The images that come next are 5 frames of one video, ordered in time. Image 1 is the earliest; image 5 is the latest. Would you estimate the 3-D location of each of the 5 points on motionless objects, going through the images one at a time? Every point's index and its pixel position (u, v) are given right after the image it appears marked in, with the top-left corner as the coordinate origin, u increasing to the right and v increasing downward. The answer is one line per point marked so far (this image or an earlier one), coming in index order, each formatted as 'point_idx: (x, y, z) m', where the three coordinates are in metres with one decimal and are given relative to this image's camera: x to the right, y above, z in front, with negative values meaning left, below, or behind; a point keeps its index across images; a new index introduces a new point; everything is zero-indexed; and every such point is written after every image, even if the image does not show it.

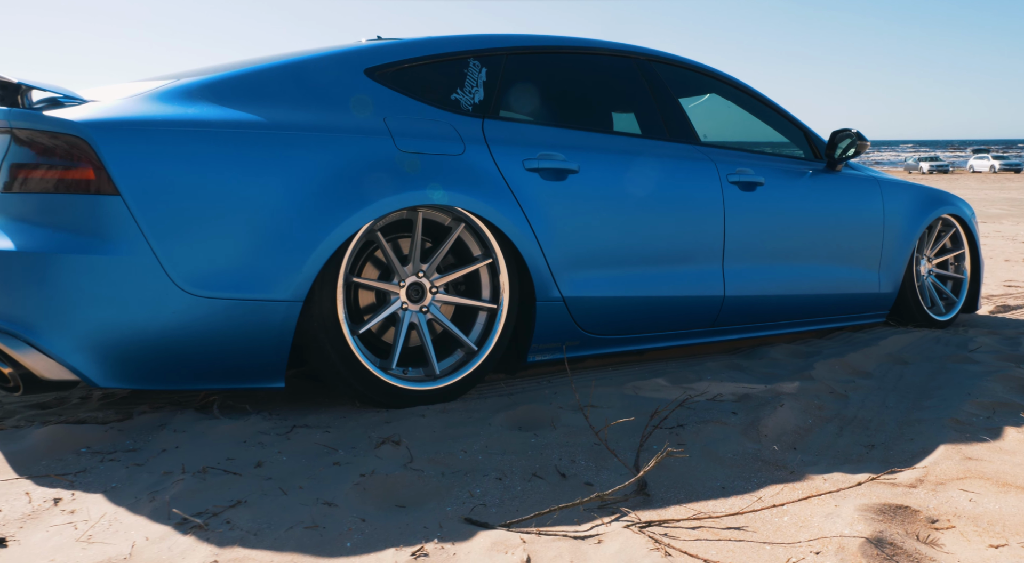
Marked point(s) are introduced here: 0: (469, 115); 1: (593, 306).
0: (-0.2, +0.6, +3.3) m
1: (+0.3, -0.1, +3.5) m
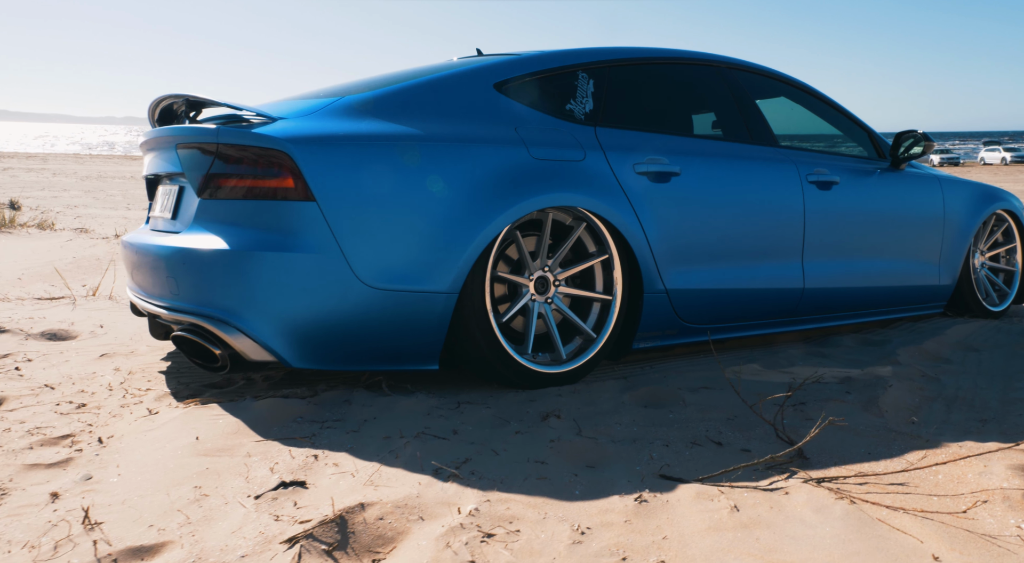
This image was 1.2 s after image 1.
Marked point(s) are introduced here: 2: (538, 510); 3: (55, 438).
0: (+0.3, +0.7, +3.6) m
1: (+0.8, -0.1, +3.8) m
2: (+0.1, -0.5, +1.7) m
3: (-1.3, -0.4, +2.3) m
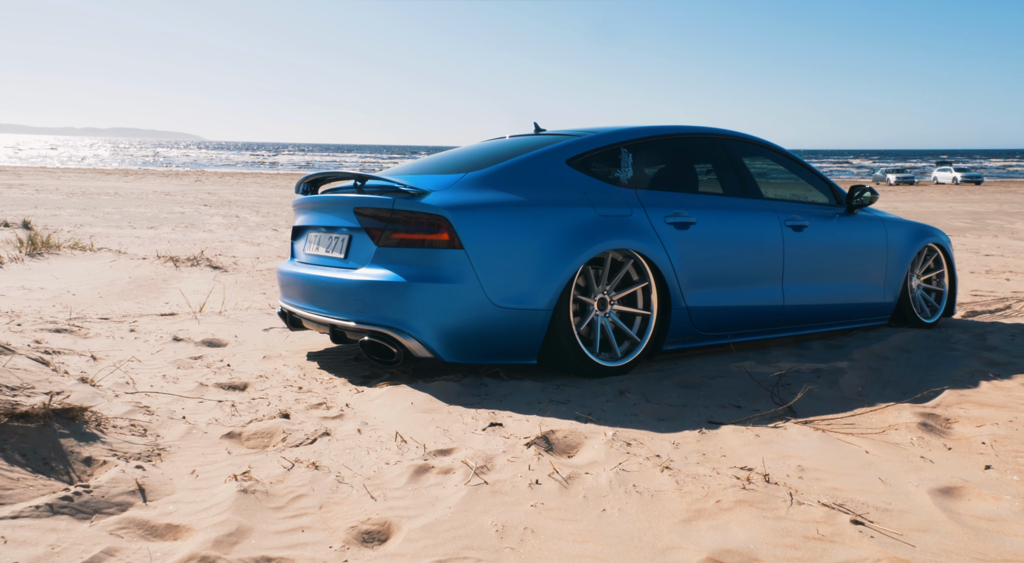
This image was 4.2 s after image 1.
0: (+0.7, +0.6, +4.9) m
1: (+1.2, -0.2, +5.2) m
2: (+0.5, -0.6, +3.0) m
3: (-0.8, -0.5, +3.6) m
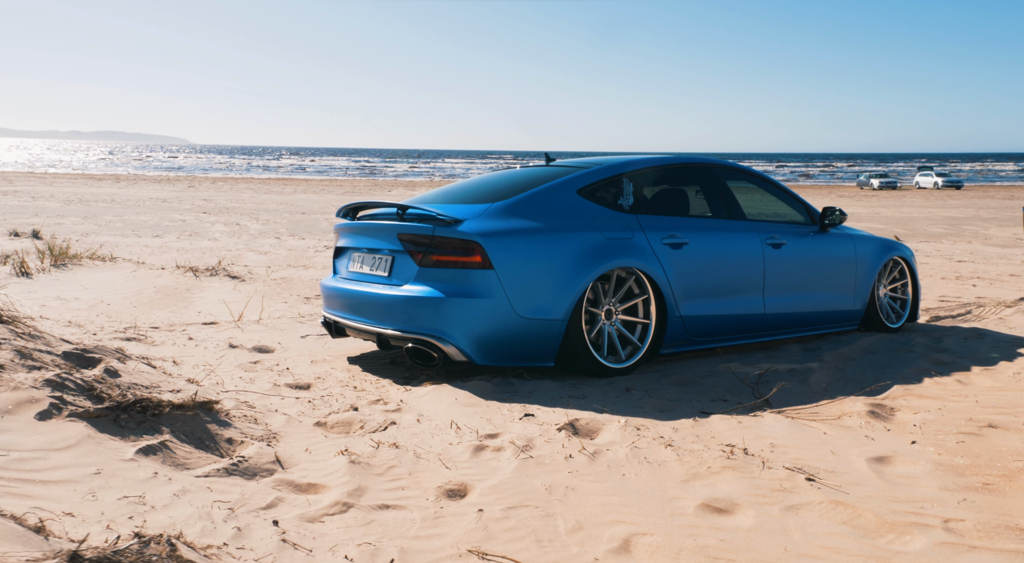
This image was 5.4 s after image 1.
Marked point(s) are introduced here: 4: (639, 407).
0: (+0.8, +0.5, +5.7) m
1: (+1.3, -0.3, +5.9) m
2: (+0.6, -0.6, +3.8) m
3: (-0.7, -0.6, +4.3) m
4: (+0.6, -0.6, +4.2) m
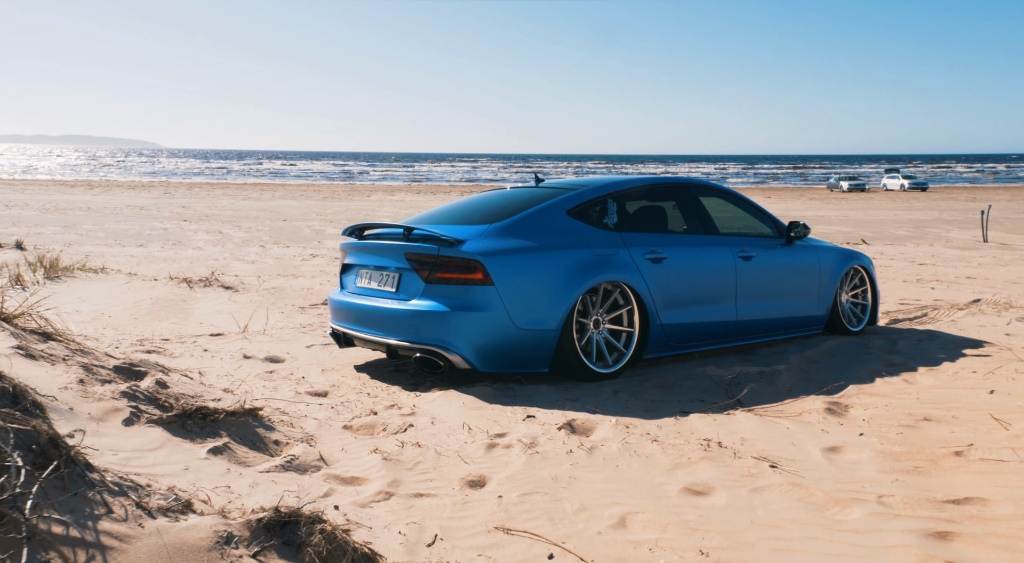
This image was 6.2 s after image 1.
0: (+0.7, +0.4, +6.2) m
1: (+1.3, -0.4, +6.5) m
2: (+0.7, -0.7, +4.3) m
3: (-0.7, -0.7, +4.8) m
4: (+0.6, -0.7, +4.7) m
